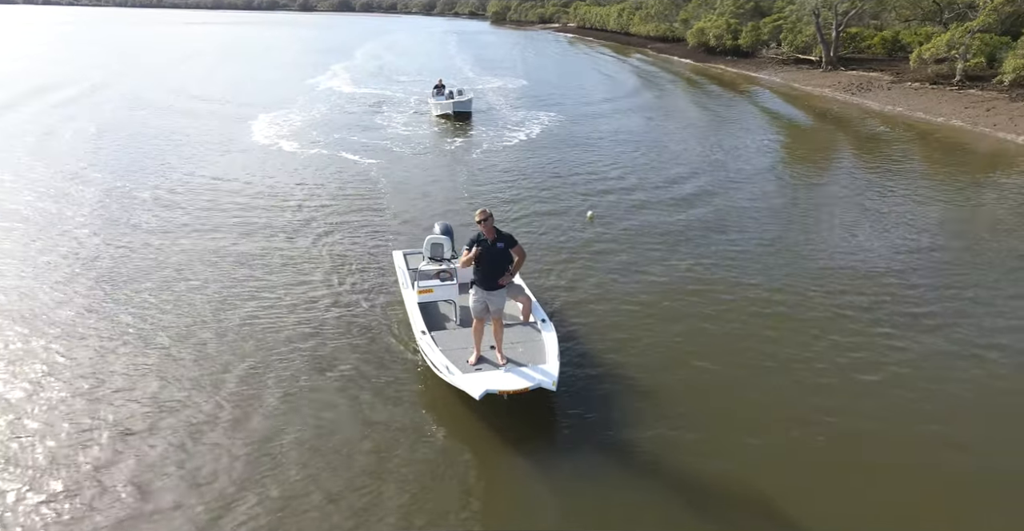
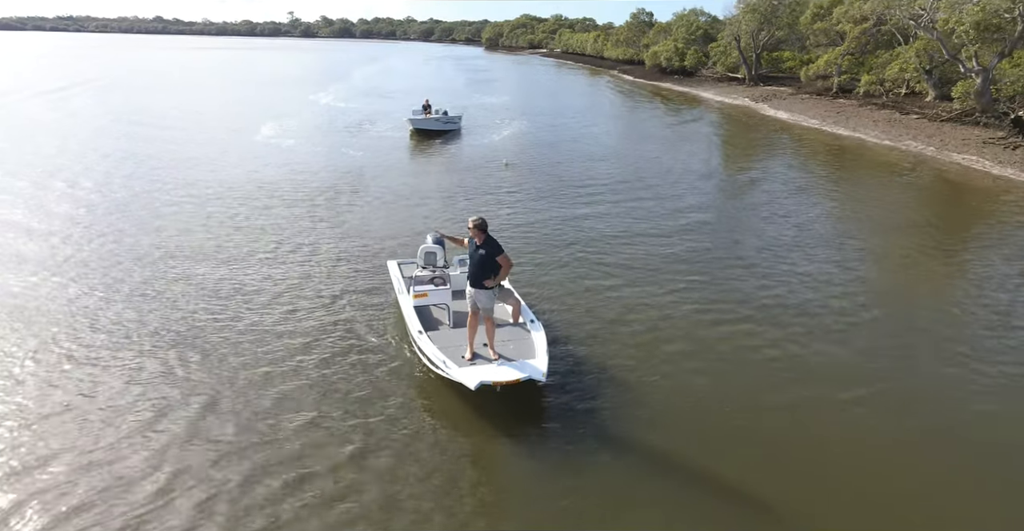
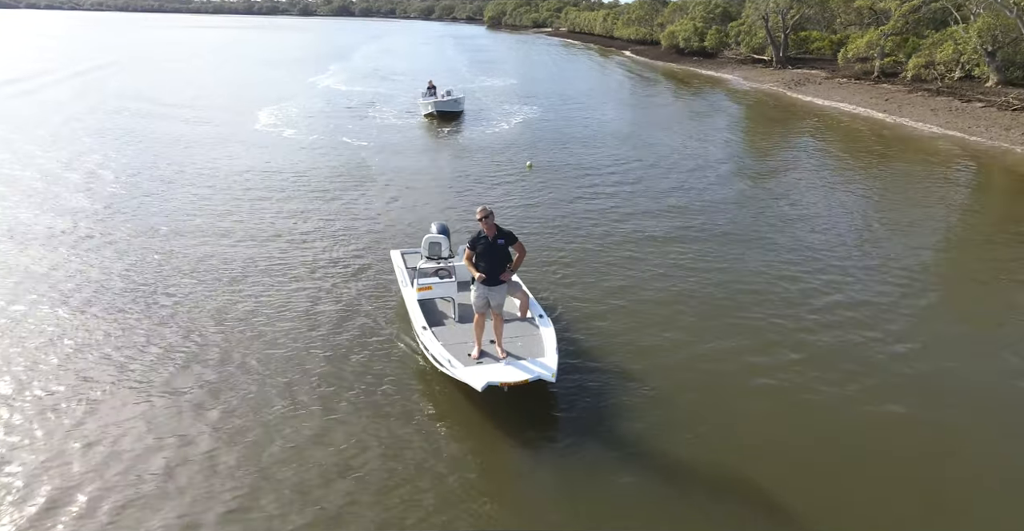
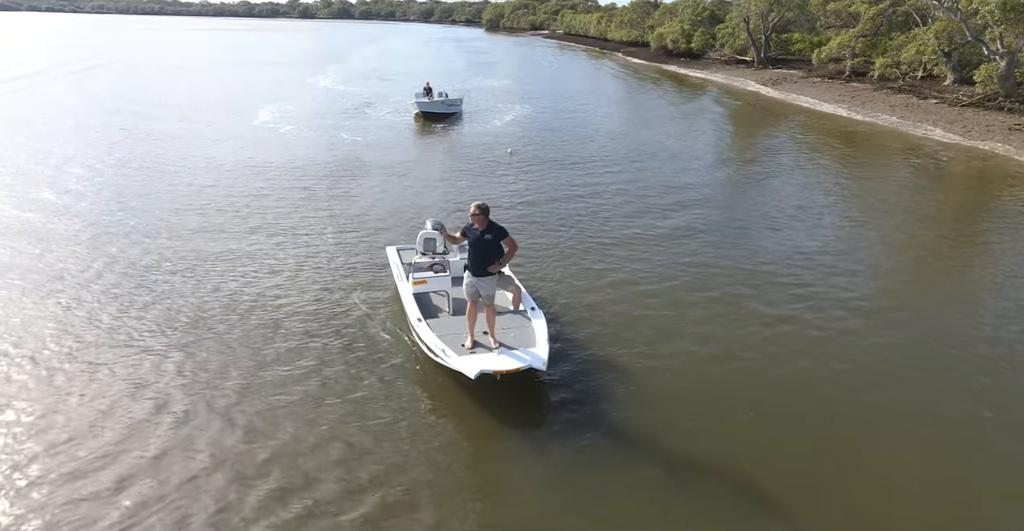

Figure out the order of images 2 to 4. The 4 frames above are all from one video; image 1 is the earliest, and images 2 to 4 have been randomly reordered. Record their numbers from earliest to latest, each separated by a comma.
3, 4, 2
